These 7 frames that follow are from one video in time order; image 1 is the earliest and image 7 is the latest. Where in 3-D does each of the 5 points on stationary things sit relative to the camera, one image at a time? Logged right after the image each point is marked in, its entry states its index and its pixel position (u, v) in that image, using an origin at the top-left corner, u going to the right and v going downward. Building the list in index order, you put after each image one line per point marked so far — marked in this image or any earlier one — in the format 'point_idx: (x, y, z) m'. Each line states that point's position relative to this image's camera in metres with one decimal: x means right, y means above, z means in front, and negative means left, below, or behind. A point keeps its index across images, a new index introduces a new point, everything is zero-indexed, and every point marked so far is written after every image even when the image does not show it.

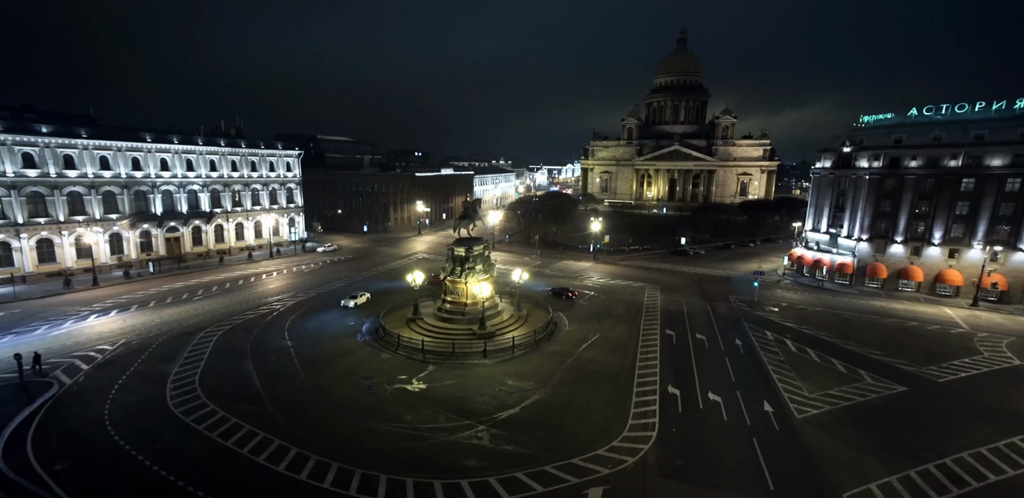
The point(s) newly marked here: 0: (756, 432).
0: (+11.5, -8.5, +19.8) m
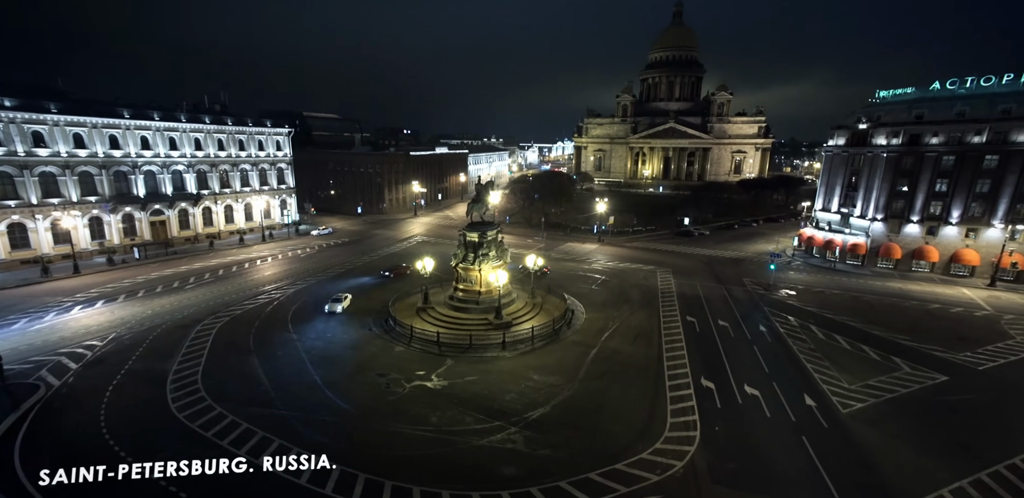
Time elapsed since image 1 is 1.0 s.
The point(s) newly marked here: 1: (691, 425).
0: (+13.0, -8.0, +18.7) m
1: (+8.2, -8.1, +19.3) m
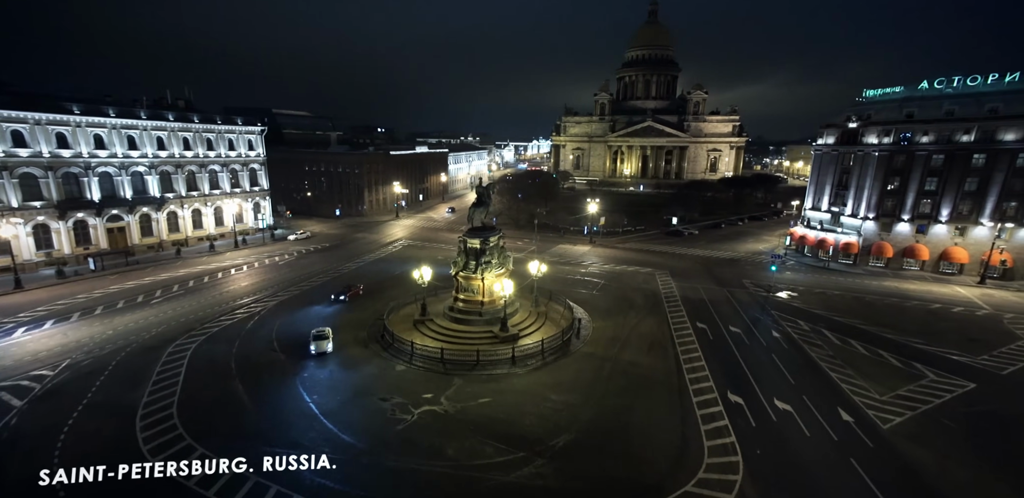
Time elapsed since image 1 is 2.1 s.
0: (+14.2, -8.3, +17.6) m
1: (+9.3, -8.5, +17.9) m
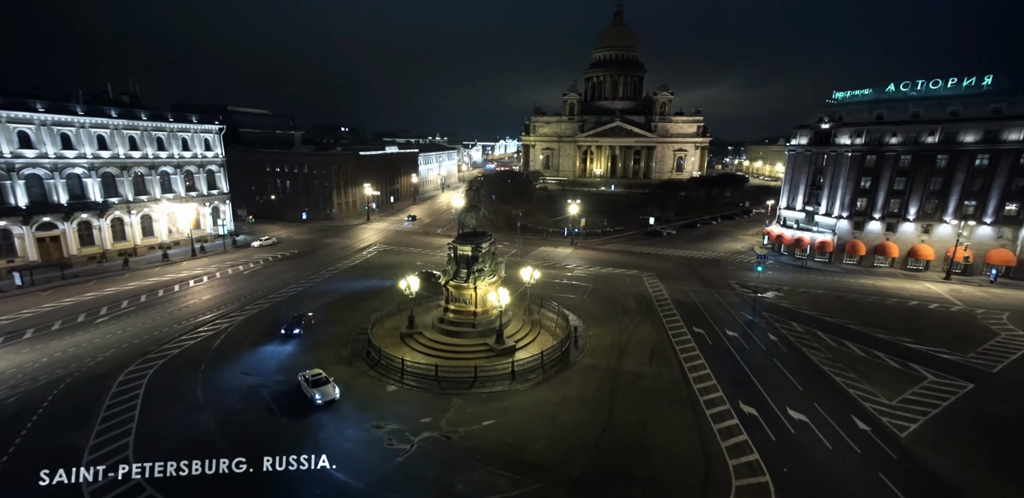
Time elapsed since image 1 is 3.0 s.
0: (+14.8, -8.6, +17.2) m
1: (+9.9, -8.8, +17.0) m
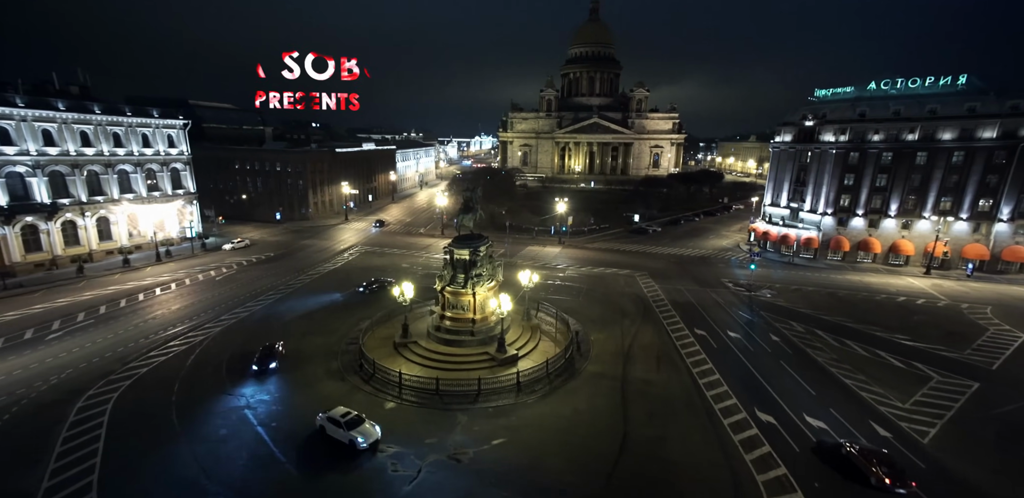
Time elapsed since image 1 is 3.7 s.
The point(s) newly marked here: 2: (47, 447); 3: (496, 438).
0: (+15.5, -8.7, +16.7) m
1: (+10.6, -9.0, +16.3) m
2: (-20.7, -8.8, +18.9) m
3: (-0.8, -8.7, +19.4) m
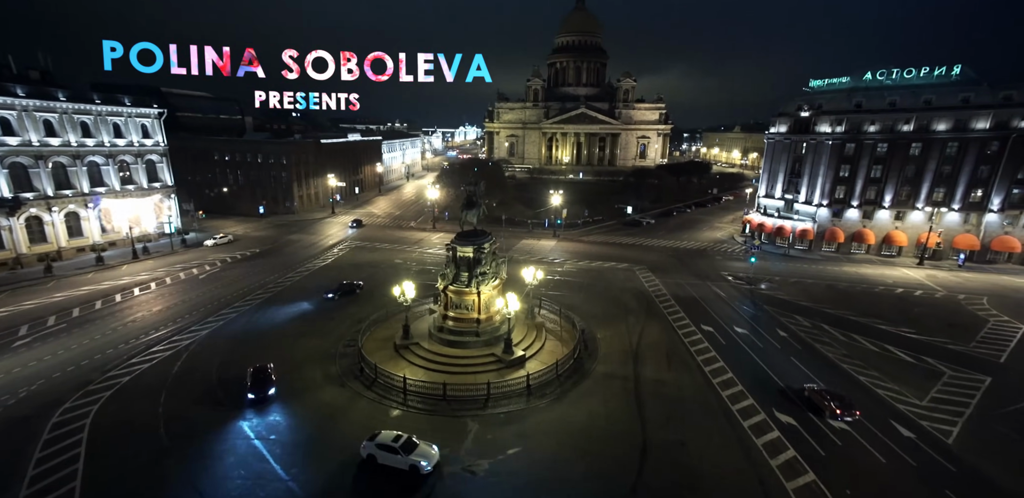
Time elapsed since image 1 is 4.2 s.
0: (+16.2, -8.6, +16.4) m
1: (+11.4, -9.0, +15.8) m
2: (-20.0, -9.0, +17.3) m
3: (-0.1, -8.7, +18.5) m
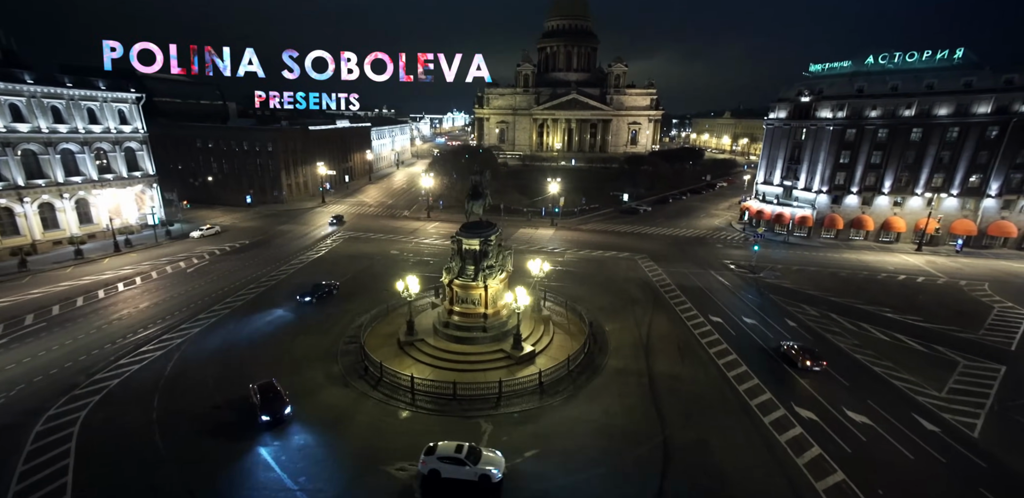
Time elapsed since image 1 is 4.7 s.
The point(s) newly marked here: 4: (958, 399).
0: (+17.0, -8.2, +16.0) m
1: (+12.2, -8.7, +15.4) m
2: (-19.2, -8.9, +16.0) m
3: (+0.6, -8.4, +17.8) m
4: (+21.0, -7.1, +19.9) m
